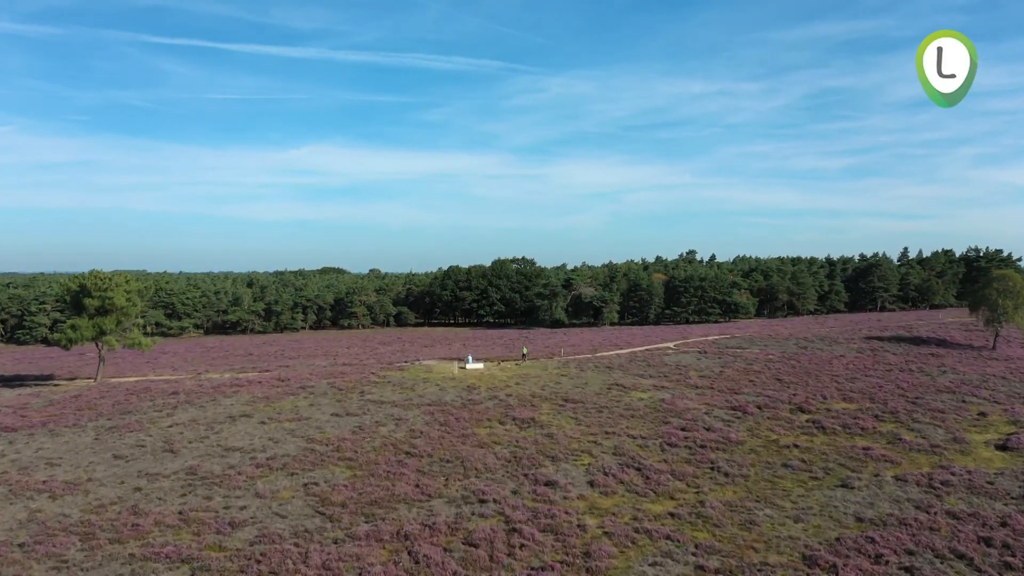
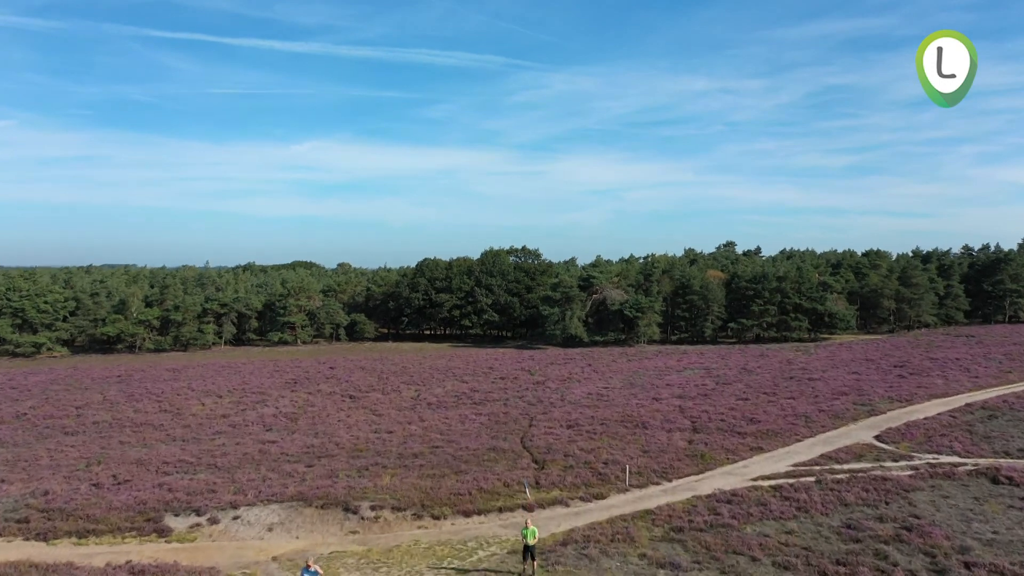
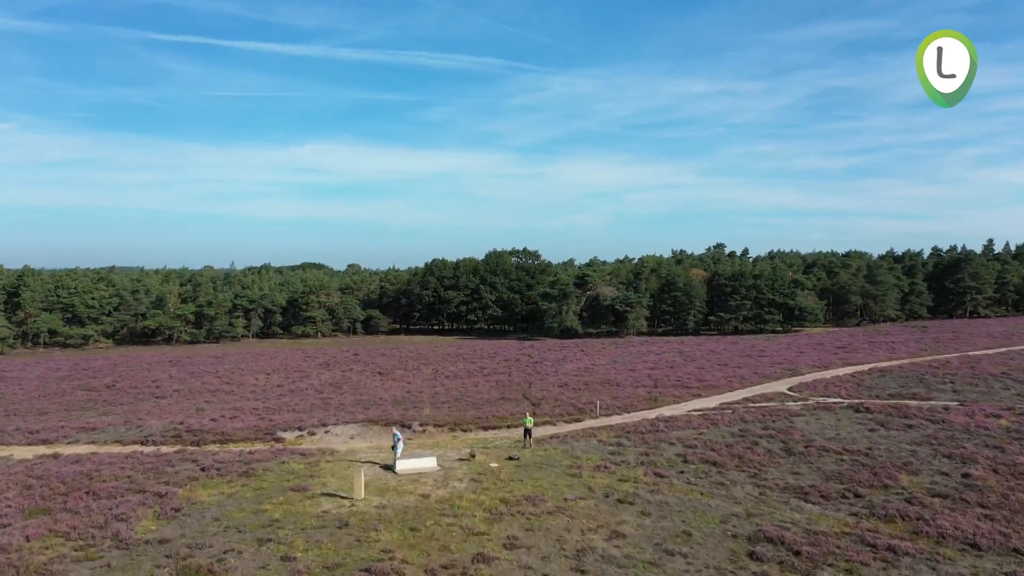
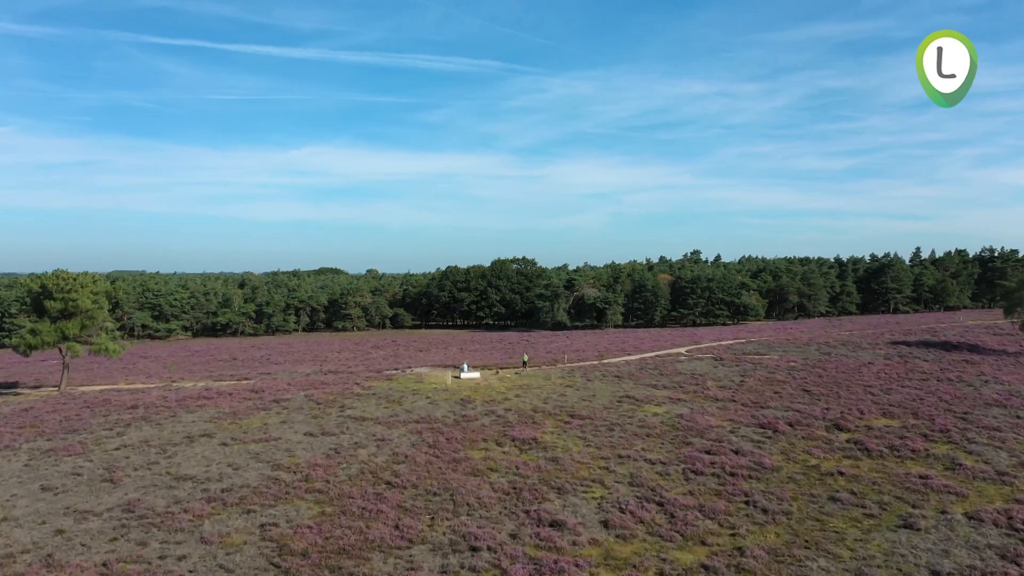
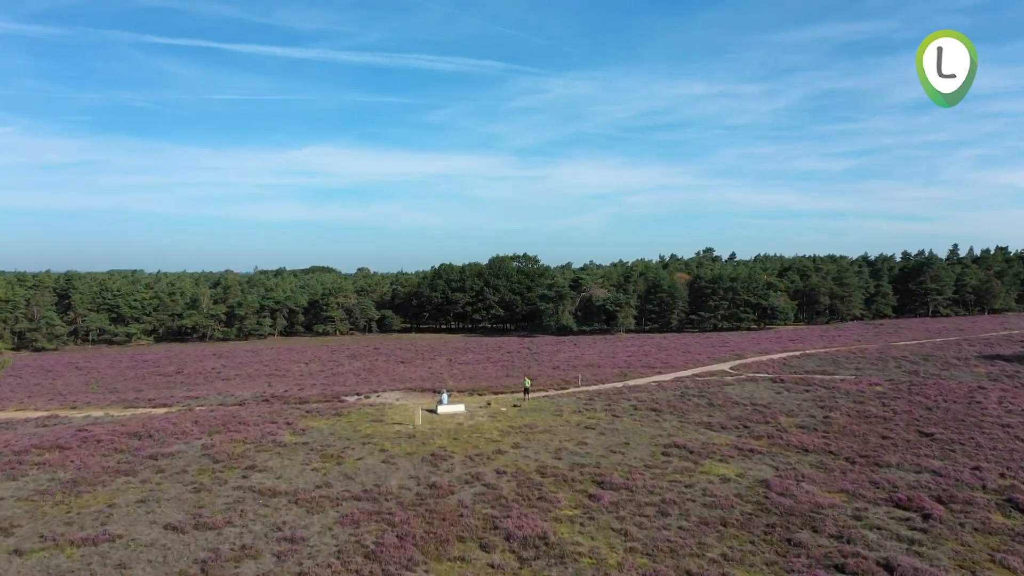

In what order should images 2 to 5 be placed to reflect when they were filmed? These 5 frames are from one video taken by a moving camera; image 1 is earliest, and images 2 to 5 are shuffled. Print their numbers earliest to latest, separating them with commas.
4, 5, 3, 2
